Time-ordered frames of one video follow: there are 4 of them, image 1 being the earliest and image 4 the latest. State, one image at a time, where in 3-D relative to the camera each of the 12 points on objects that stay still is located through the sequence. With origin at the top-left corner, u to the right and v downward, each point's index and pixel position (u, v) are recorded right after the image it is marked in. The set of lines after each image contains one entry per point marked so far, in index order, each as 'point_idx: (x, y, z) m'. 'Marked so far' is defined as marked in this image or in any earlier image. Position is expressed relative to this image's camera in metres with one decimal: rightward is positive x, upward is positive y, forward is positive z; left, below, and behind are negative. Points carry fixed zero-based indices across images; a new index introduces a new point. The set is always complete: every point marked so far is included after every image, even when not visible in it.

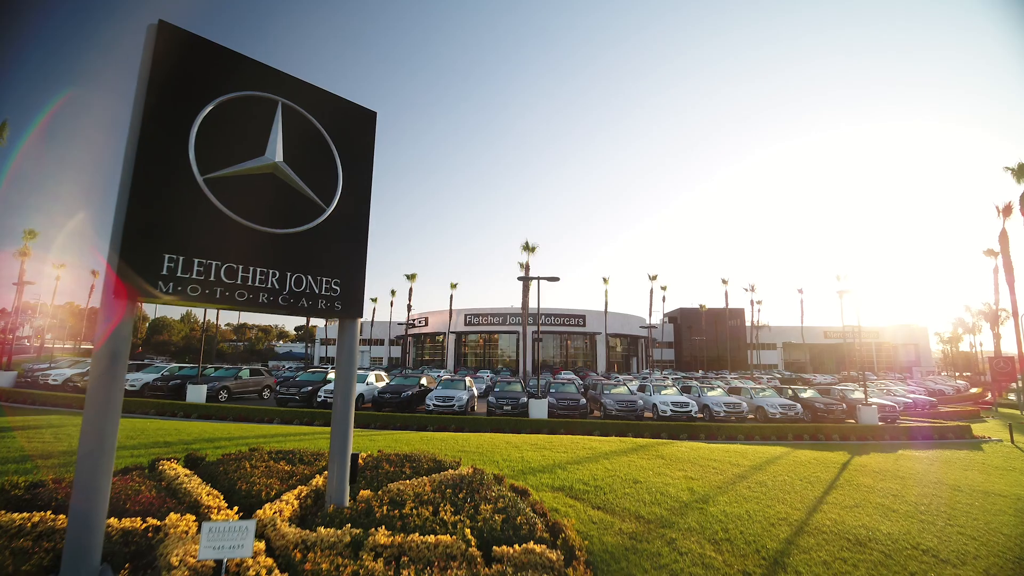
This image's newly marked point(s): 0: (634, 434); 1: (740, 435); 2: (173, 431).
0: (+3.6, -4.3, +13.3) m
1: (+6.9, -4.4, +13.6) m
2: (-6.8, -2.9, +9.1) m
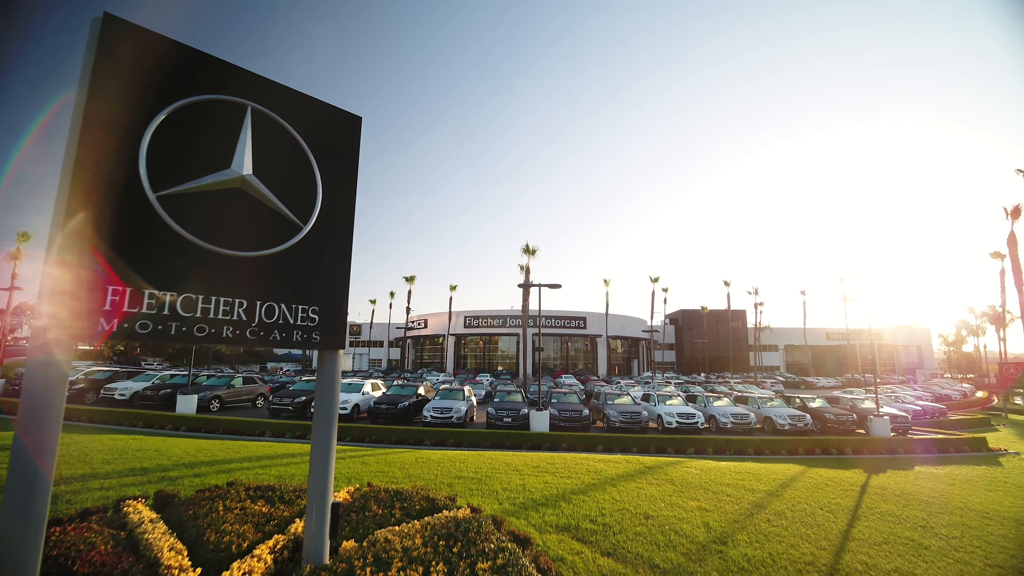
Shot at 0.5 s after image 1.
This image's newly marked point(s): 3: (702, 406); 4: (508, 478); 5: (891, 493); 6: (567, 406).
0: (+3.6, -4.6, +12.8) m
1: (+6.9, -4.7, +13.1) m
2: (-6.8, -3.1, +8.6) m
3: (+7.0, -4.4, +16.6) m
4: (-0.1, -3.2, +7.5) m
5: (+7.4, -4.0, +8.8) m
6: (+1.9, -4.0, +15.4) m
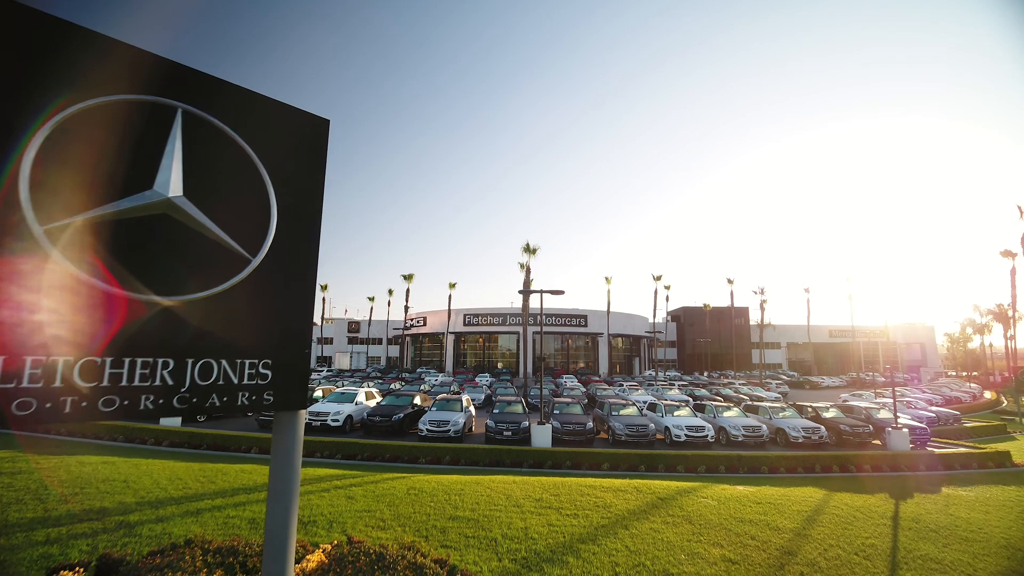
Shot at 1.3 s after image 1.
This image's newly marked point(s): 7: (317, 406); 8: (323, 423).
0: (+3.6, -4.8, +12.1) m
1: (+6.9, -4.9, +12.3) m
2: (-6.8, -3.4, +7.8) m
3: (+7.0, -4.5, +15.9) m
4: (-0.1, -3.4, +6.7) m
5: (+7.4, -4.3, +8.1) m
6: (+1.9, -4.2, +14.6) m
7: (-6.6, -4.0, +15.1) m
8: (-6.1, -4.4, +14.6) m
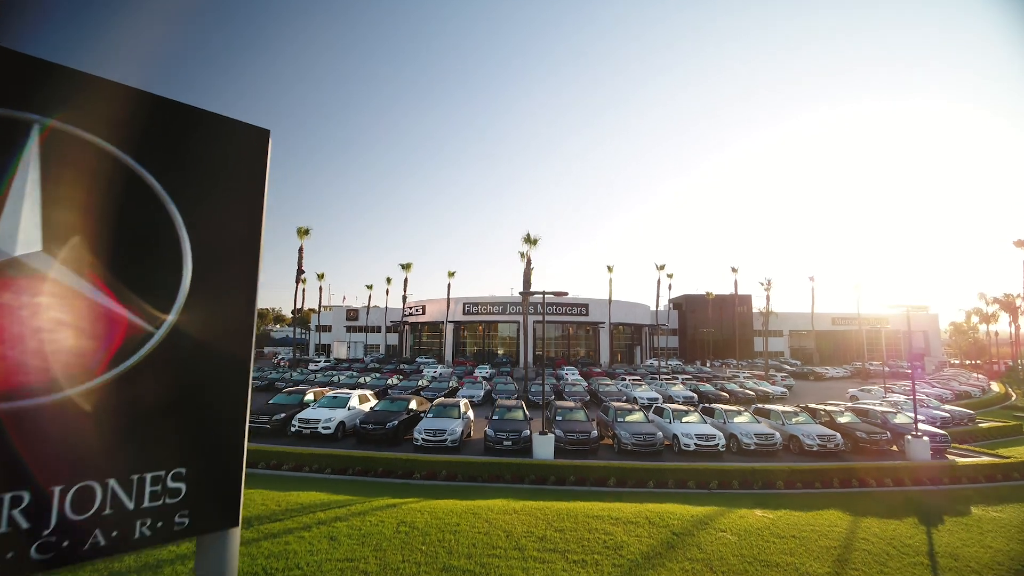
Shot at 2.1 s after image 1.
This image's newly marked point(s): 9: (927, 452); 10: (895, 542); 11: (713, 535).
0: (+3.6, -4.9, +11.4) m
1: (+6.9, -5.0, +11.7) m
2: (-6.8, -3.6, +7.1) m
3: (+7.0, -4.5, +15.2) m
4: (-0.1, -3.7, +6.0) m
5: (+7.4, -4.5, +7.4) m
6: (+1.9, -4.2, +13.9) m
7: (-6.6, -4.0, +14.4) m
8: (-6.1, -4.4, +13.8) m
9: (+12.6, -5.0, +13.7) m
10: (+6.8, -4.5, +8.1) m
11: (+3.4, -4.1, +7.6) m
